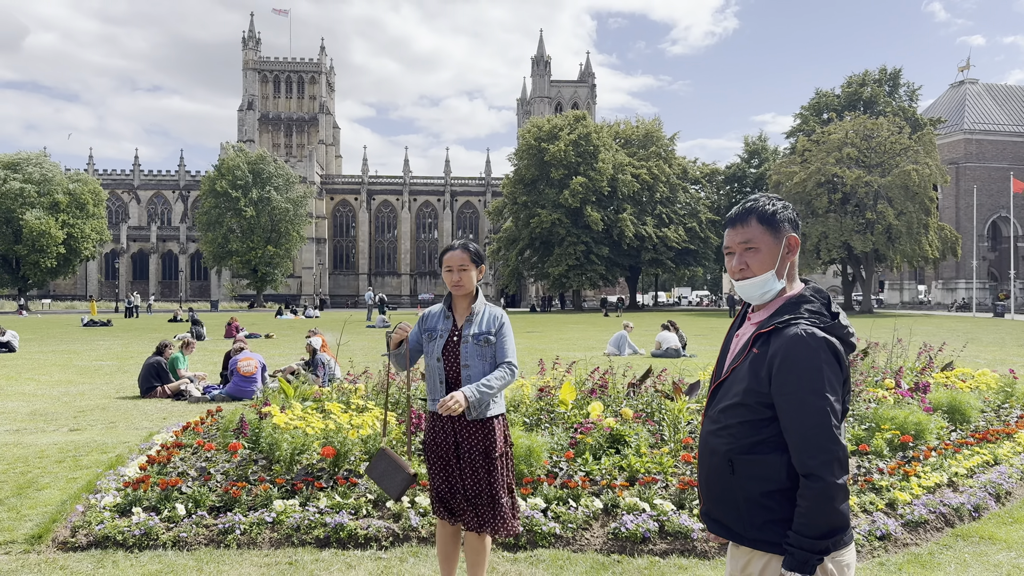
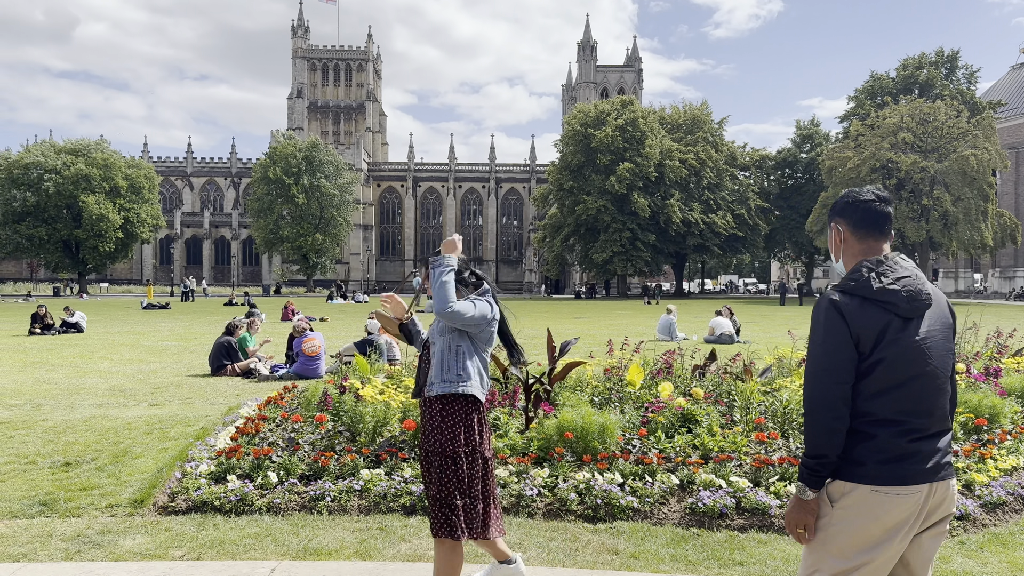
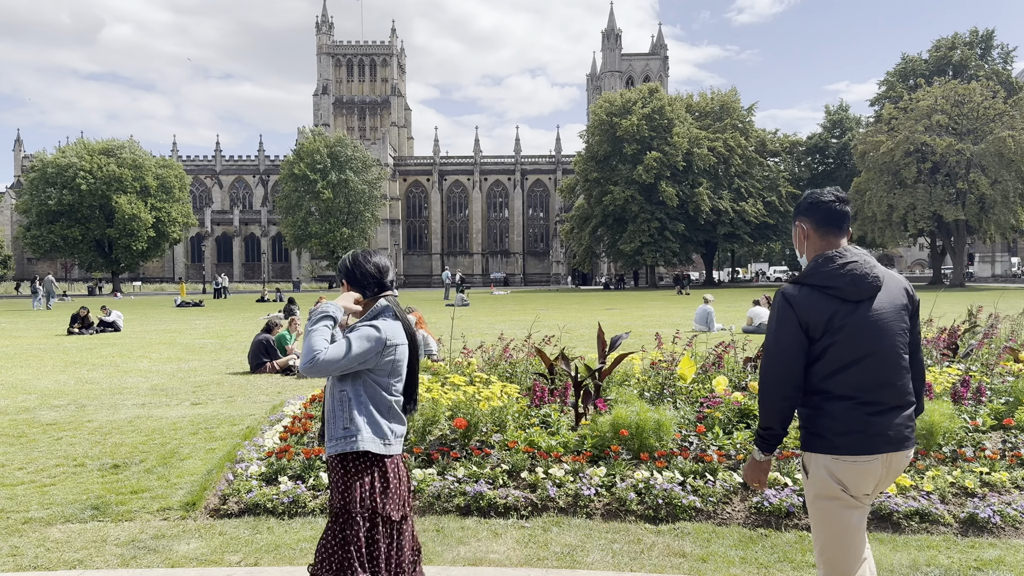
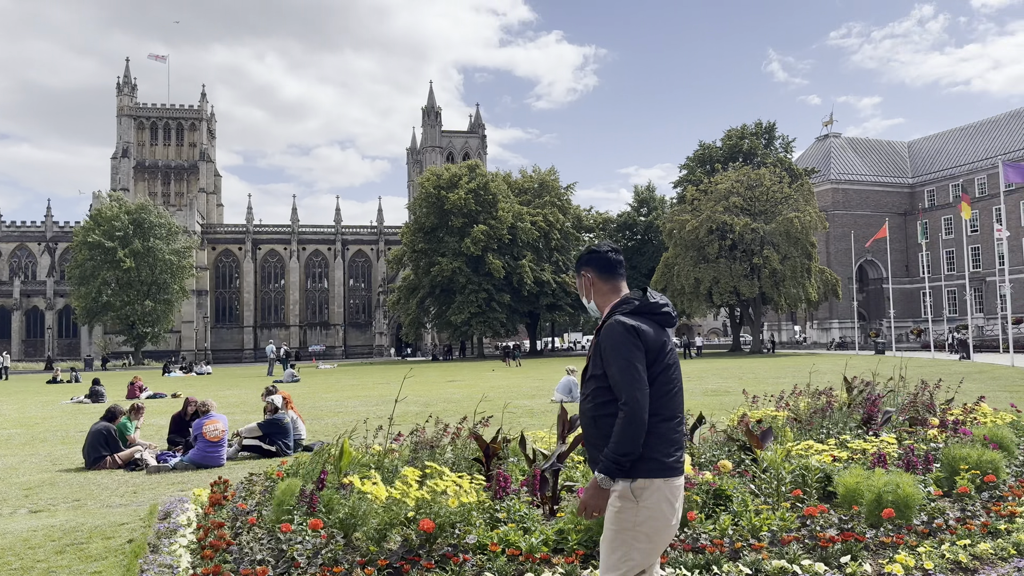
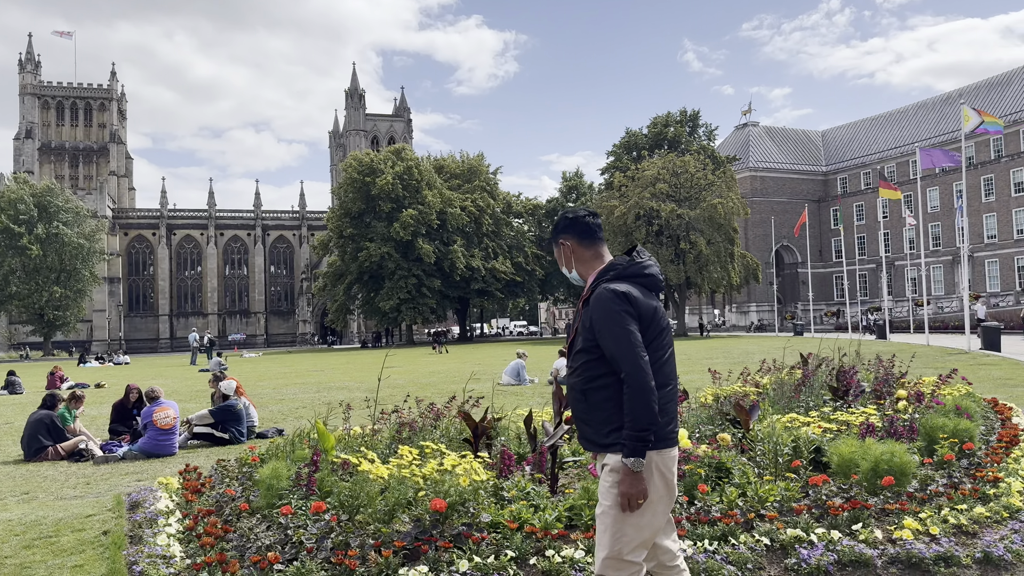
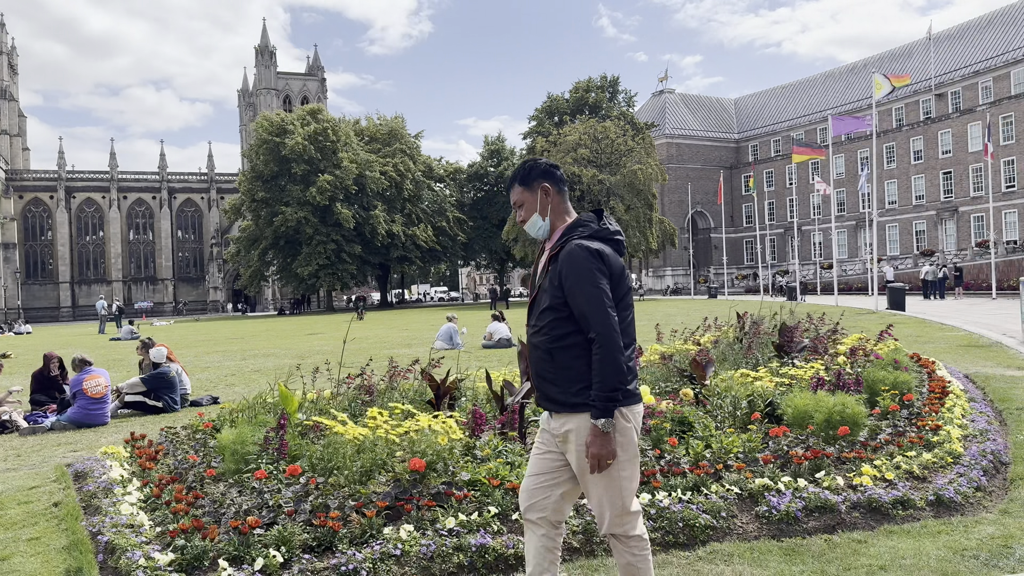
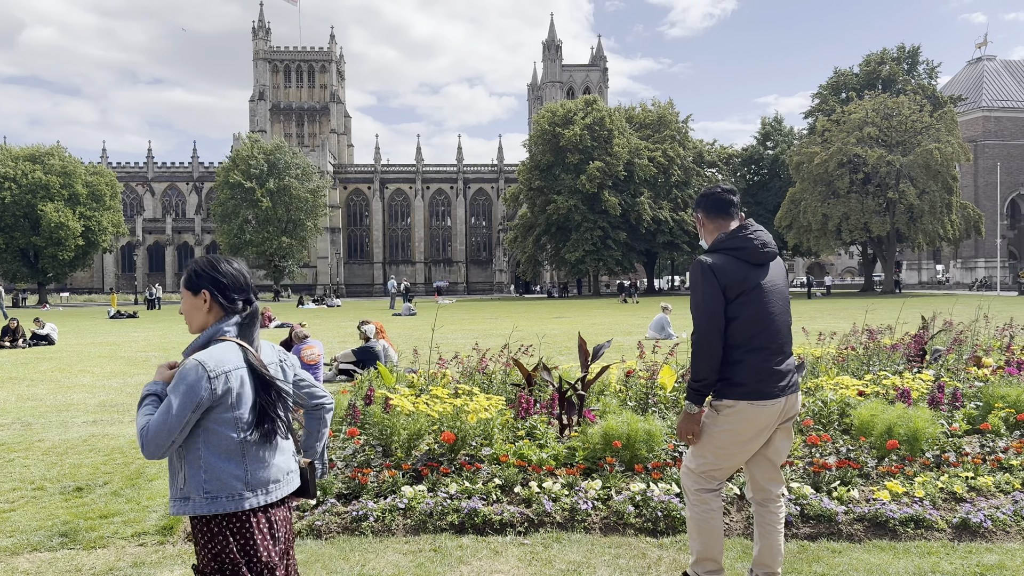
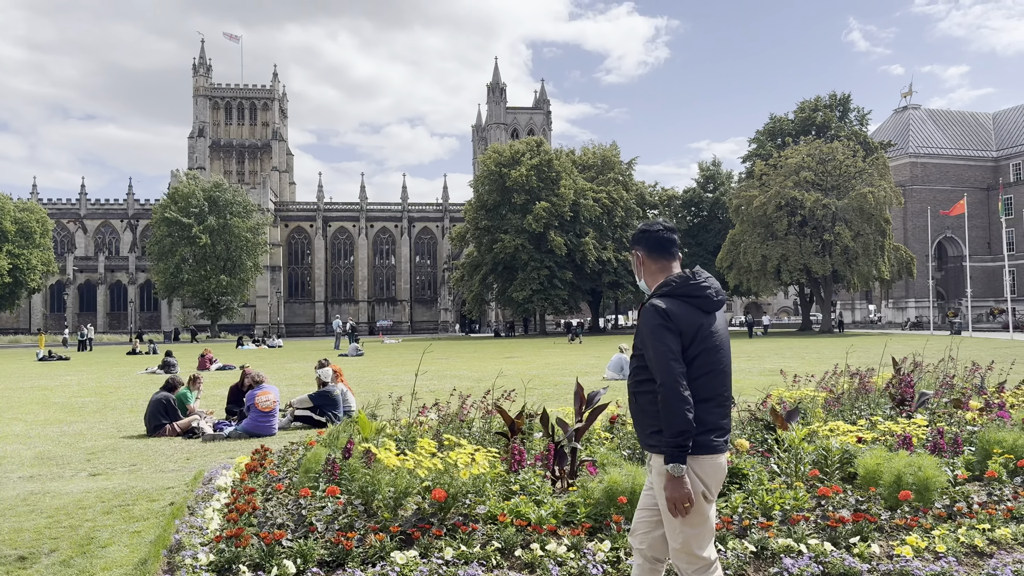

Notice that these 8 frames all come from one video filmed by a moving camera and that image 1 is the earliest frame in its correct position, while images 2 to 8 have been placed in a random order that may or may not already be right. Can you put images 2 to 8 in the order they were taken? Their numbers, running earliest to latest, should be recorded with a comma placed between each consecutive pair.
2, 3, 7, 8, 4, 5, 6
